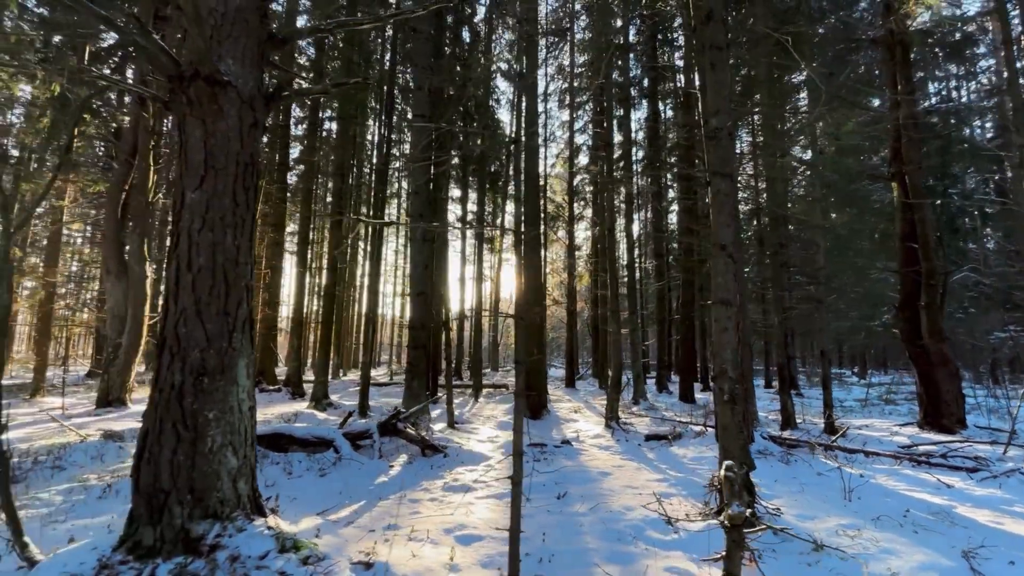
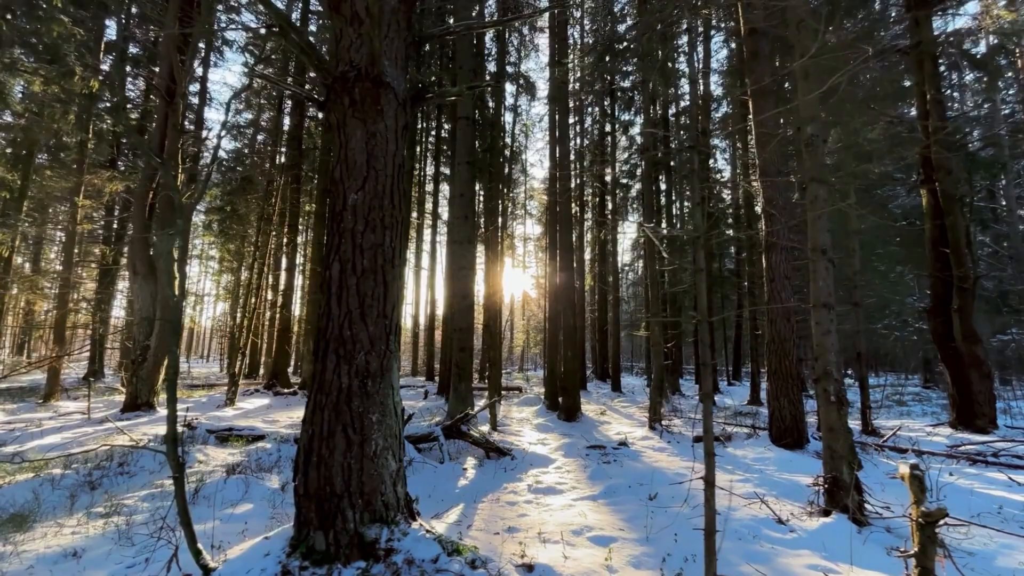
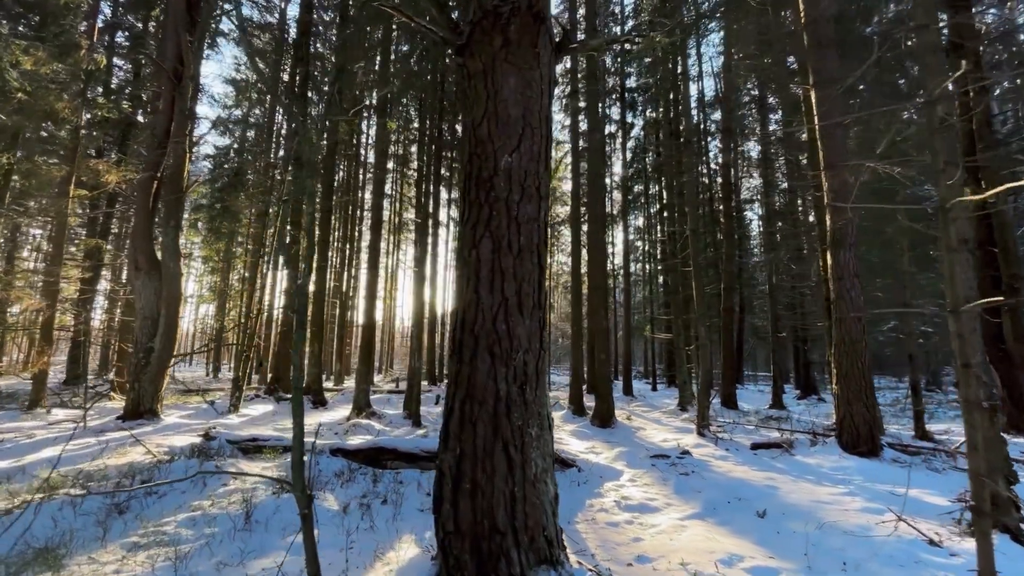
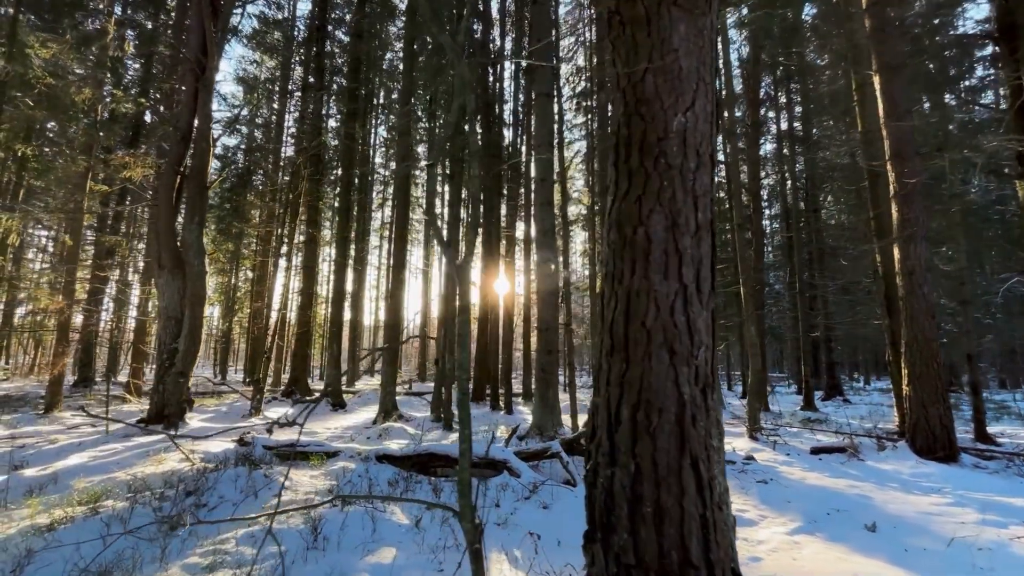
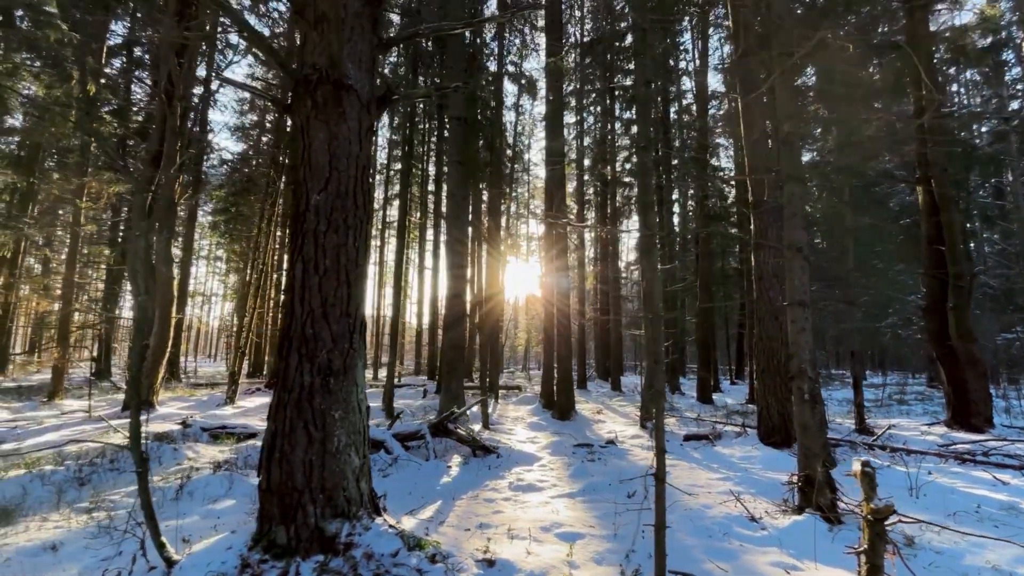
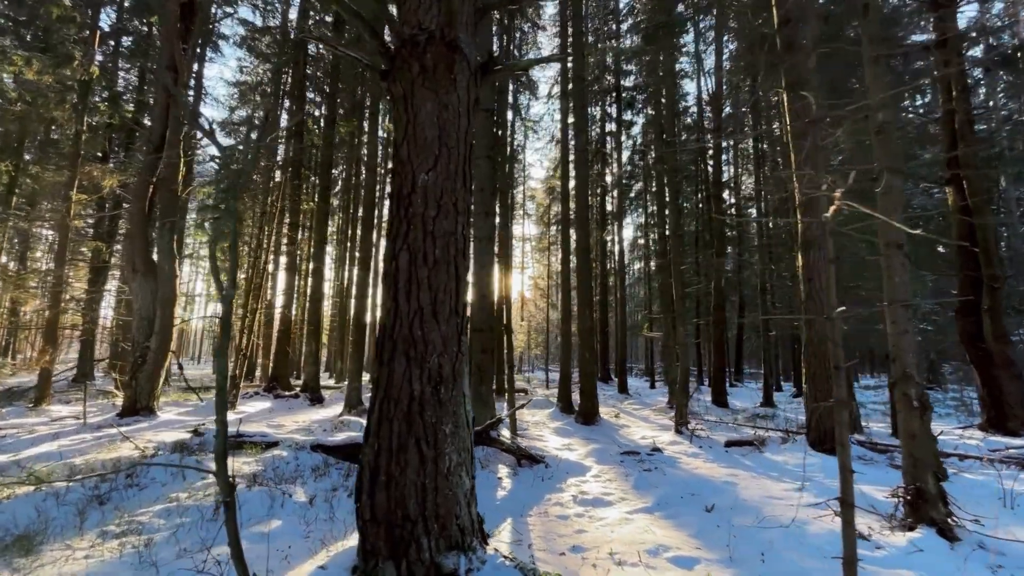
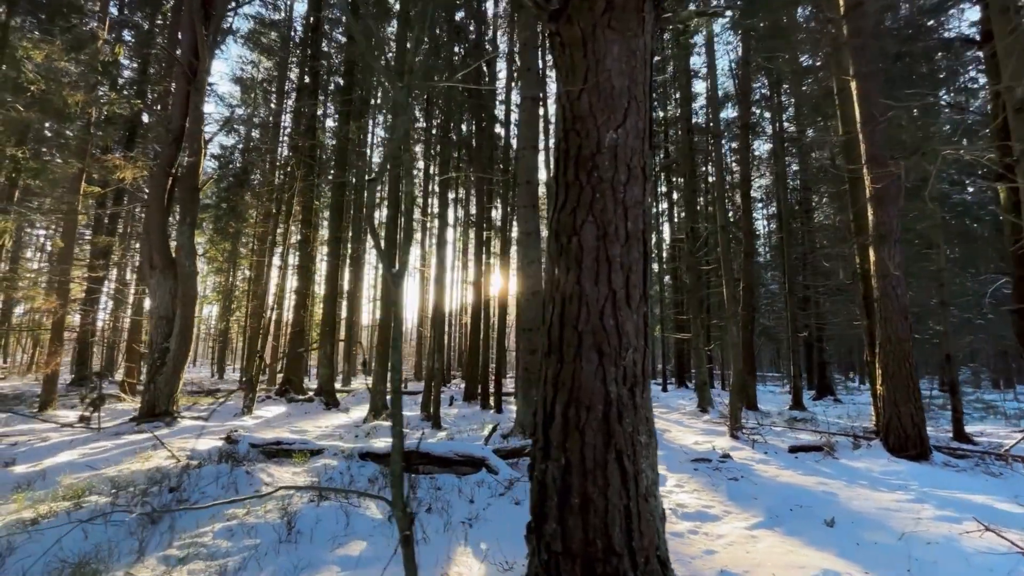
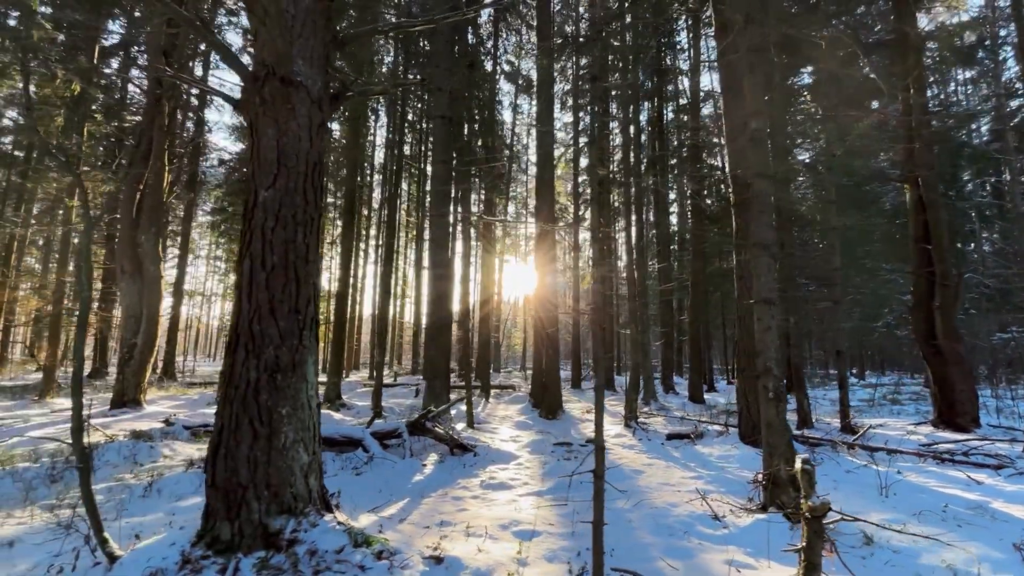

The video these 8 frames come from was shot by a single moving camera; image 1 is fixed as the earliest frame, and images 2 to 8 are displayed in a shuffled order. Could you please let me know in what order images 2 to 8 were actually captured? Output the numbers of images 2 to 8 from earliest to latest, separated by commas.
8, 5, 2, 6, 3, 7, 4
